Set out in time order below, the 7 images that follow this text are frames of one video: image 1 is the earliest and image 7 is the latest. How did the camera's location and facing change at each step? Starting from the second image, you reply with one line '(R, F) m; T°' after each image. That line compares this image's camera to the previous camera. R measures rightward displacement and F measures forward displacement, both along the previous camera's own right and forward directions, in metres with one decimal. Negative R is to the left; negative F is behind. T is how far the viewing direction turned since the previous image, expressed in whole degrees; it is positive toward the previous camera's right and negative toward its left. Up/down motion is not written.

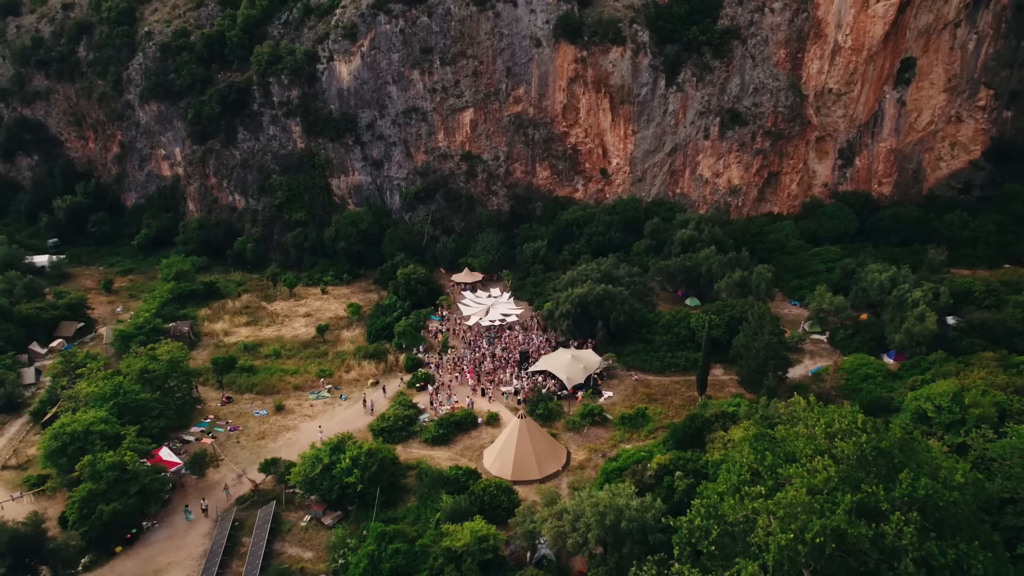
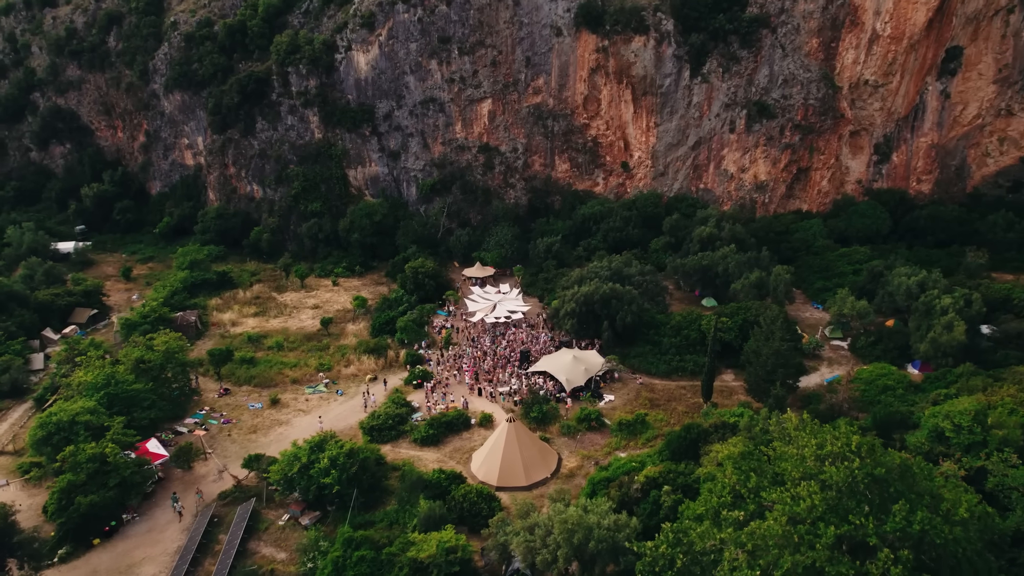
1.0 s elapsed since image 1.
(+1.6, +1.0) m; -3°
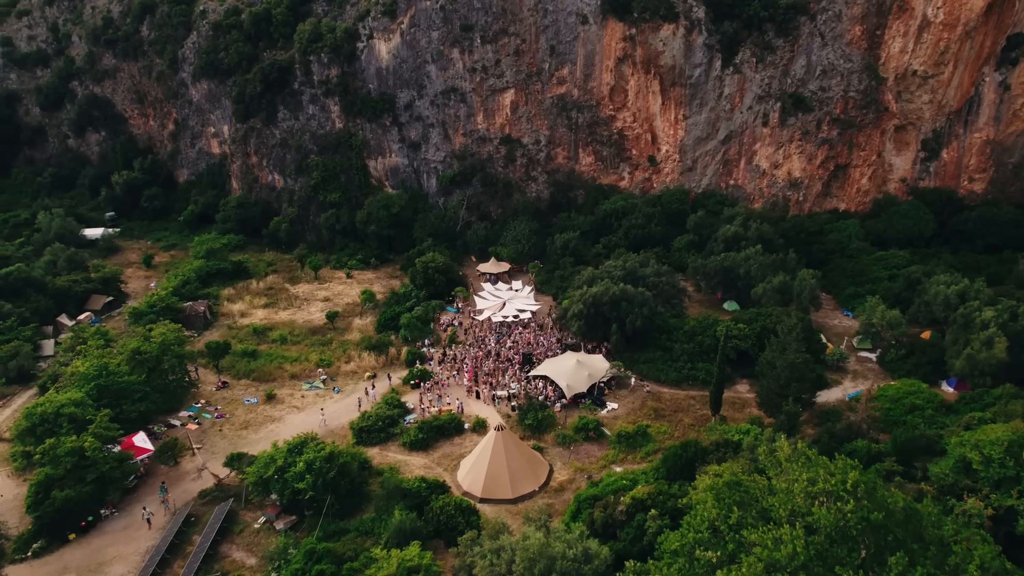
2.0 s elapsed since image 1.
(+1.7, +1.3) m; -4°
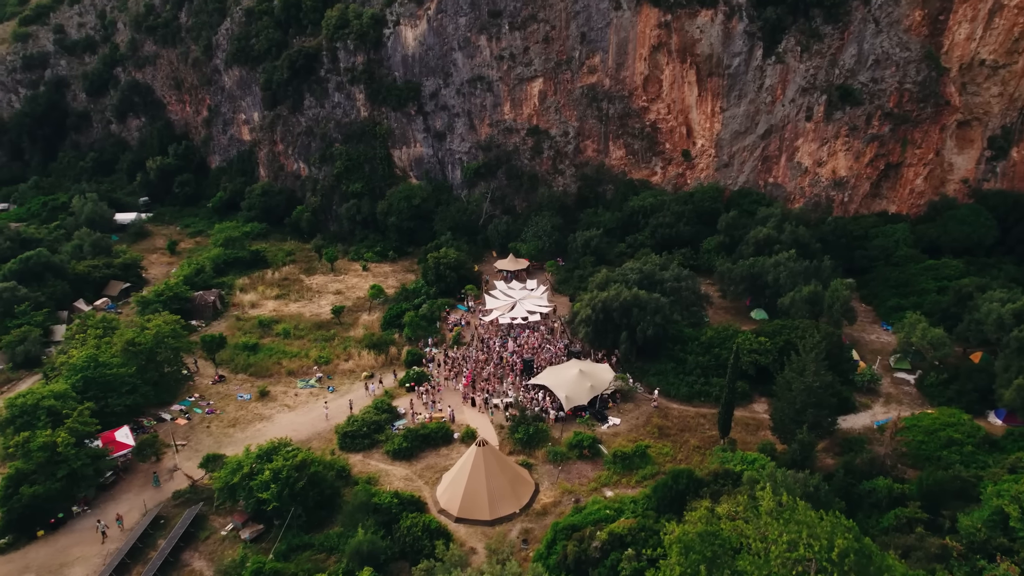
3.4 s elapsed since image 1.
(+2.0, +1.6) m; -5°
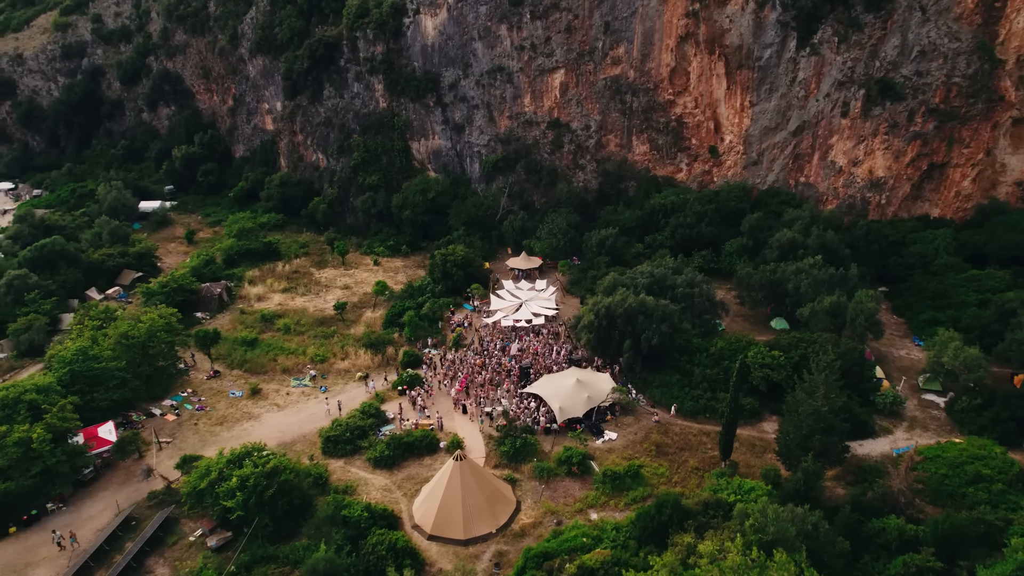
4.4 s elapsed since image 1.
(+1.6, +1.3) m; -4°
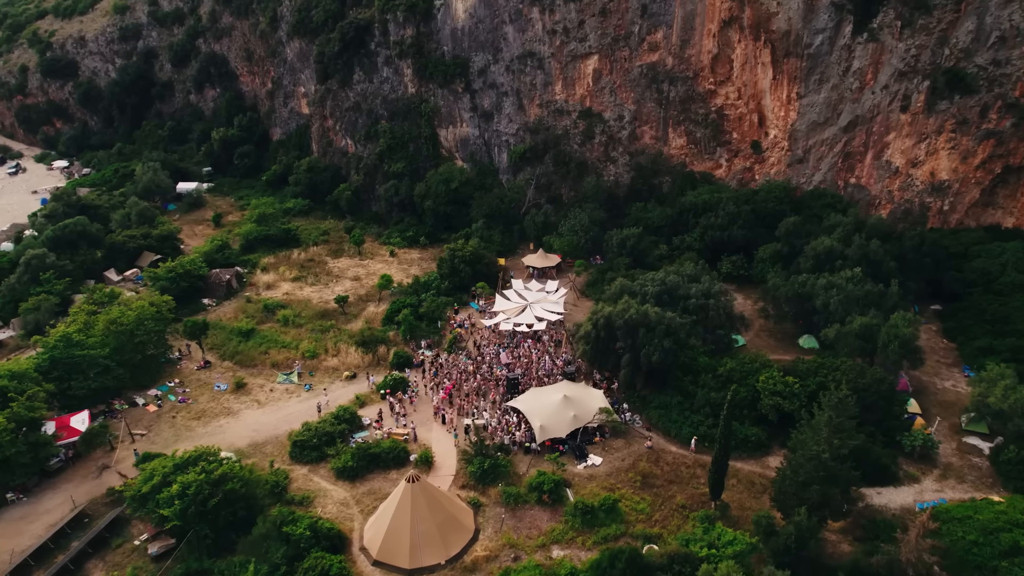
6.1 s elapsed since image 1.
(+2.6, +2.0) m; -6°
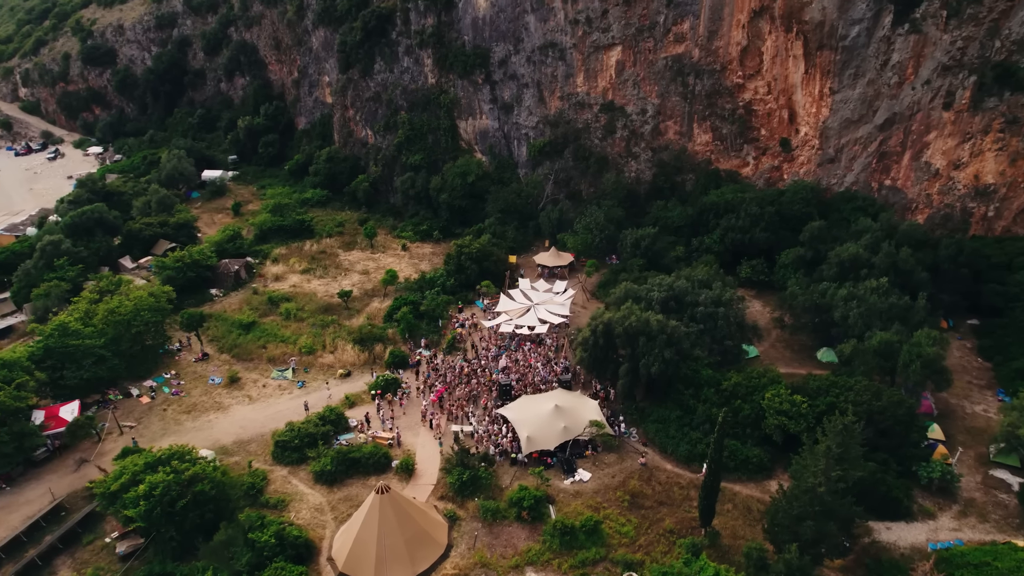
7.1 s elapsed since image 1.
(+1.5, +1.1) m; -4°
